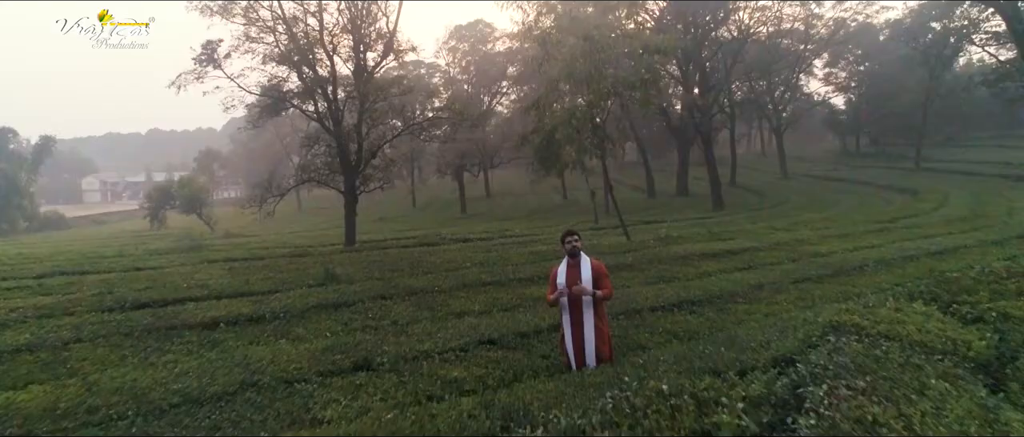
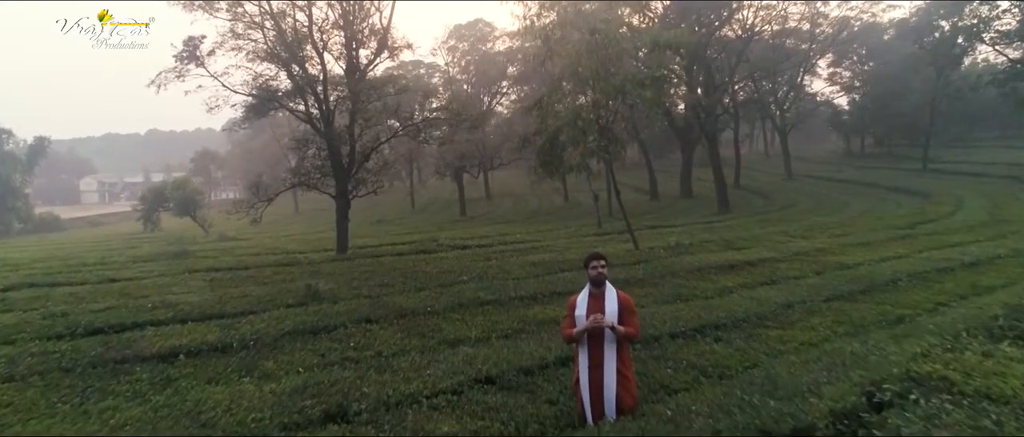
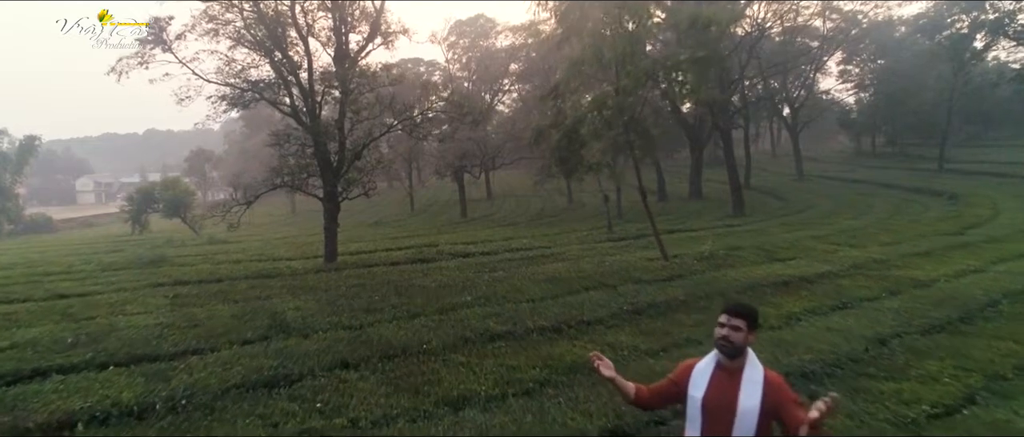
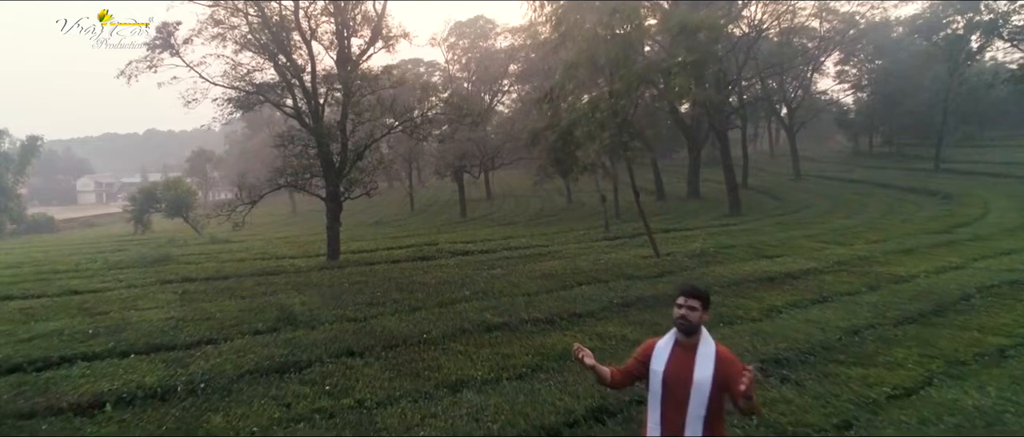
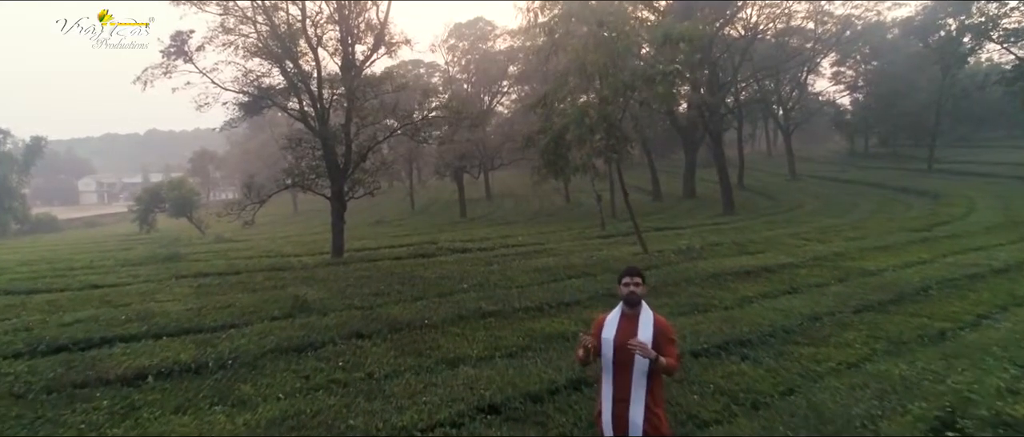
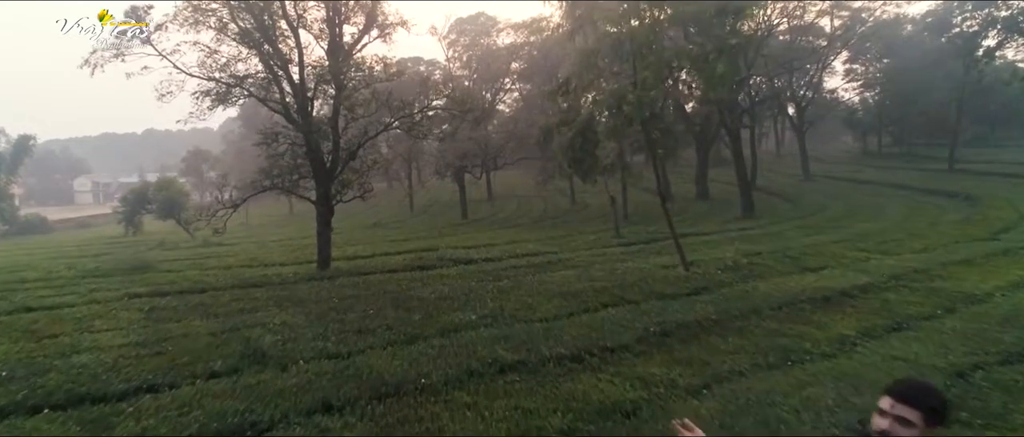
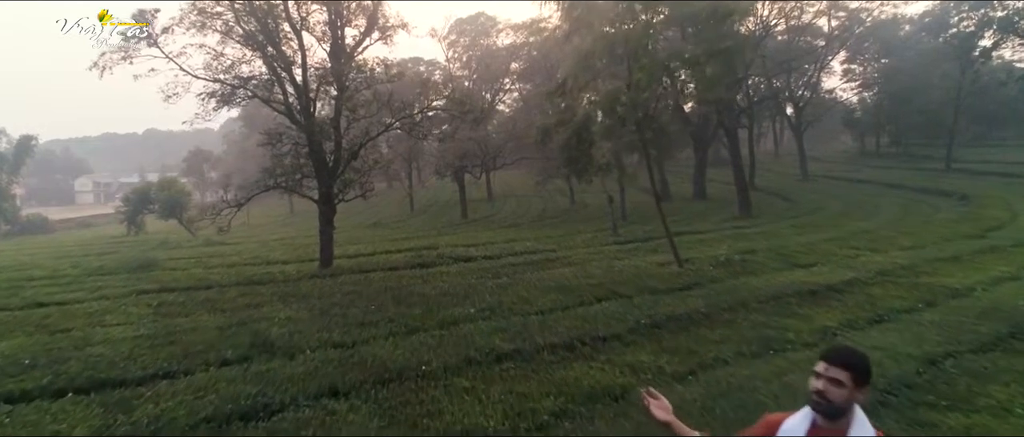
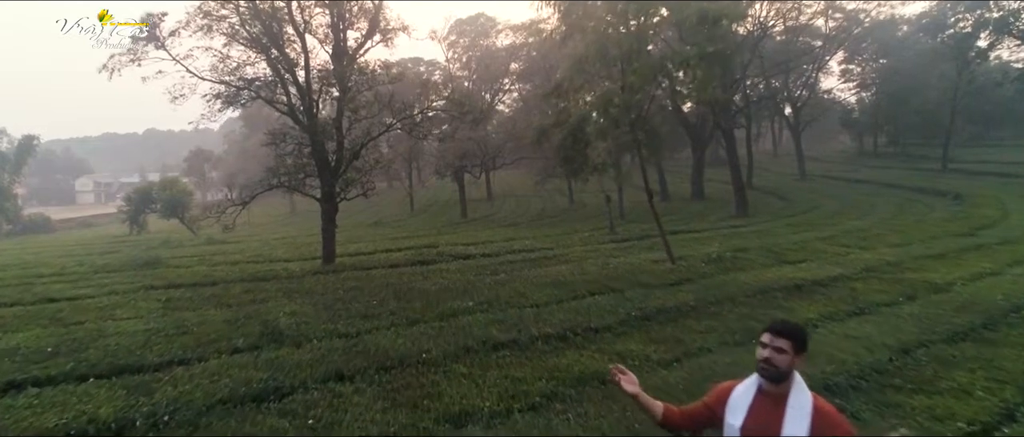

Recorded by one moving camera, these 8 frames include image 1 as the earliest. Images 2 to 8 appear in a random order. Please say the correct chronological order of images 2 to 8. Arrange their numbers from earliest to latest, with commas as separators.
2, 5, 4, 3, 8, 7, 6
